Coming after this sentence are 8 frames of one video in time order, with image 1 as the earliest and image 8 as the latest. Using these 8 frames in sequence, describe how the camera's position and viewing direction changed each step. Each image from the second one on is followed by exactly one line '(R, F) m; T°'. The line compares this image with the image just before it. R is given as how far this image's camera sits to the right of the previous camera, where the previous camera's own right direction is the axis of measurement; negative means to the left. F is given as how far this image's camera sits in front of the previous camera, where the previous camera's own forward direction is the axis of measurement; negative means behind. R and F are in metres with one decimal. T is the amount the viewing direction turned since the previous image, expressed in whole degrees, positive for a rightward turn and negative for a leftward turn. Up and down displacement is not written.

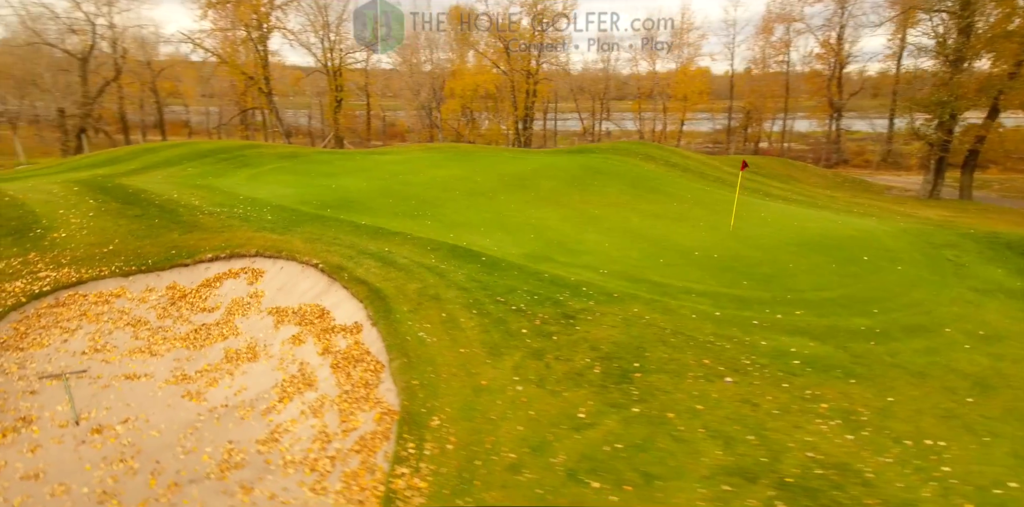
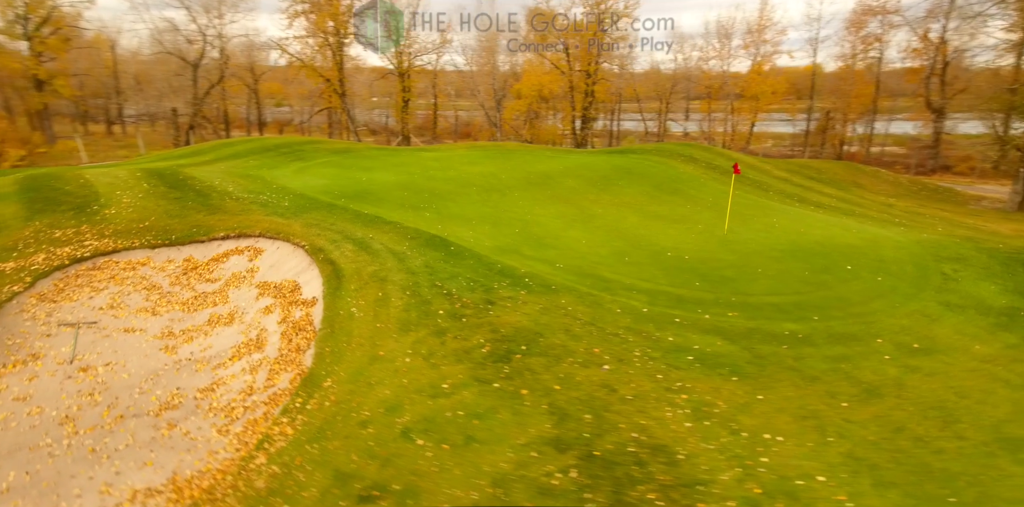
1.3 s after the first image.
(+3.3, -0.5) m; -8°
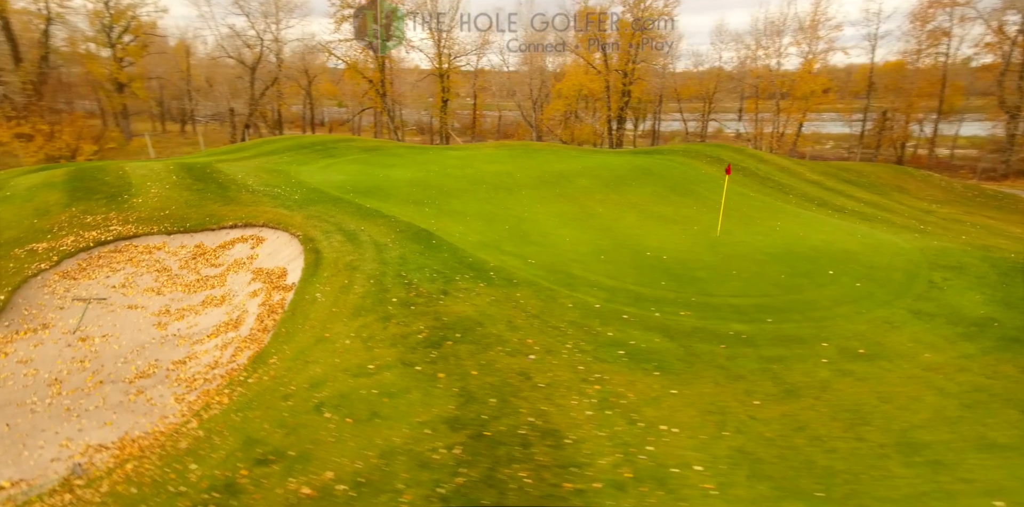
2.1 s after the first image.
(+2.1, -0.3) m; -5°
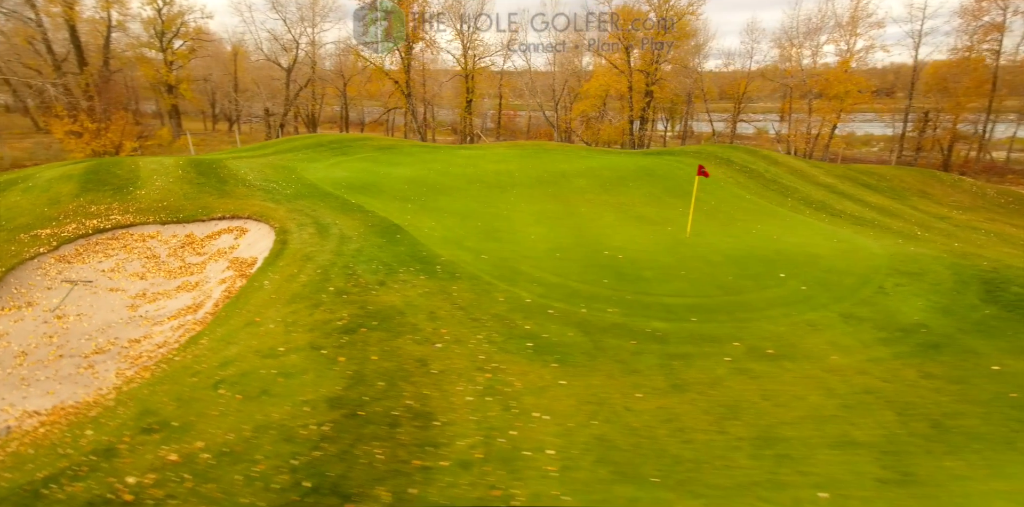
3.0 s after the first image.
(+2.4, -0.3) m; -3°
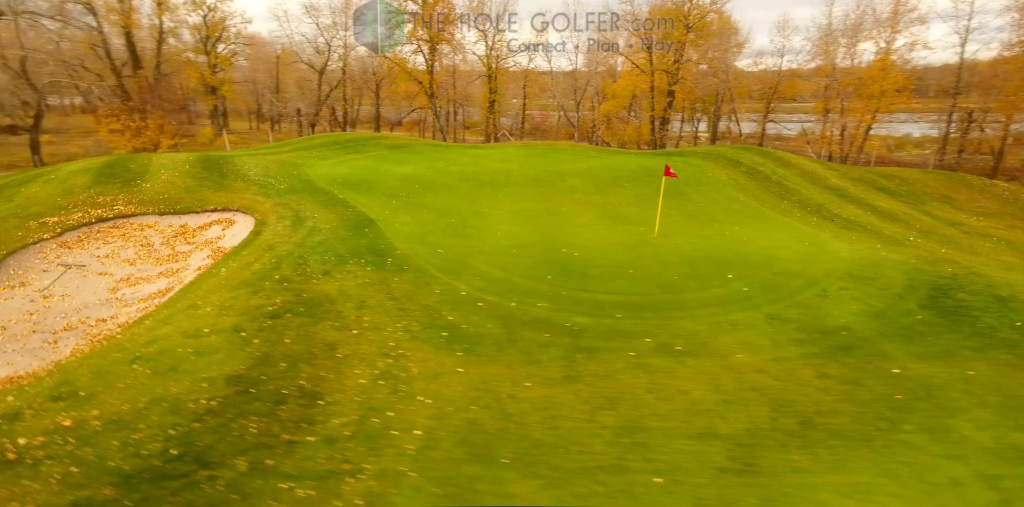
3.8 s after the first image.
(+2.4, -0.2) m; -3°
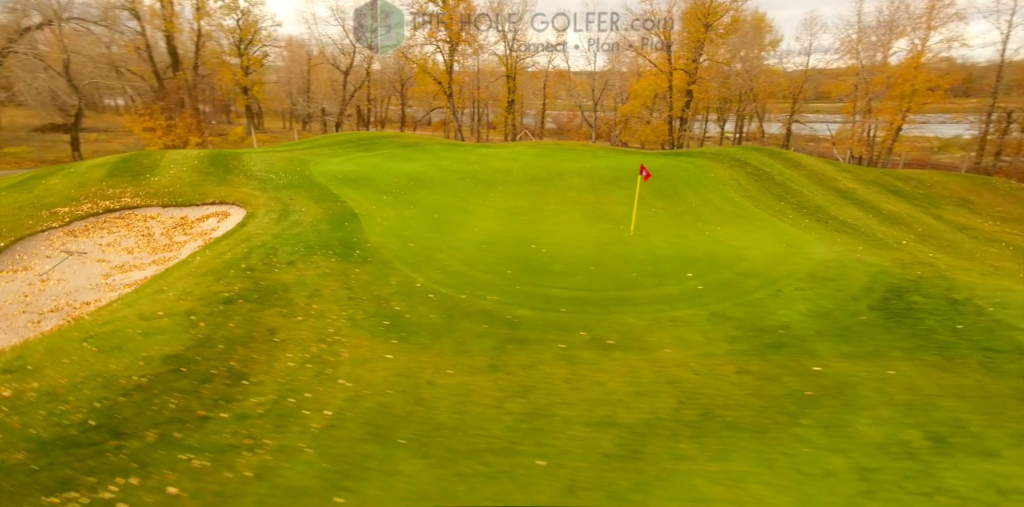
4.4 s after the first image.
(+1.8, -0.2) m; -3°
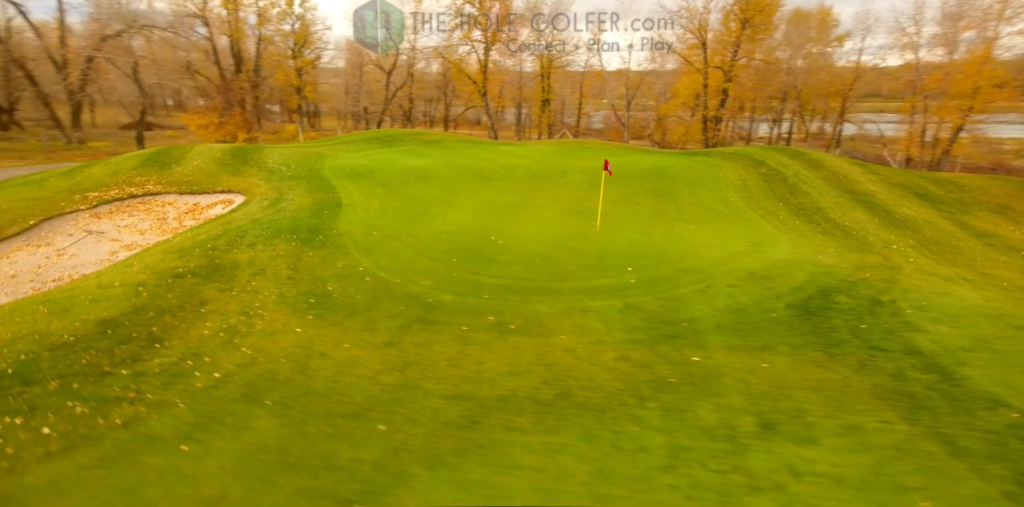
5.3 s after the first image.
(+2.8, -0.2) m; -5°
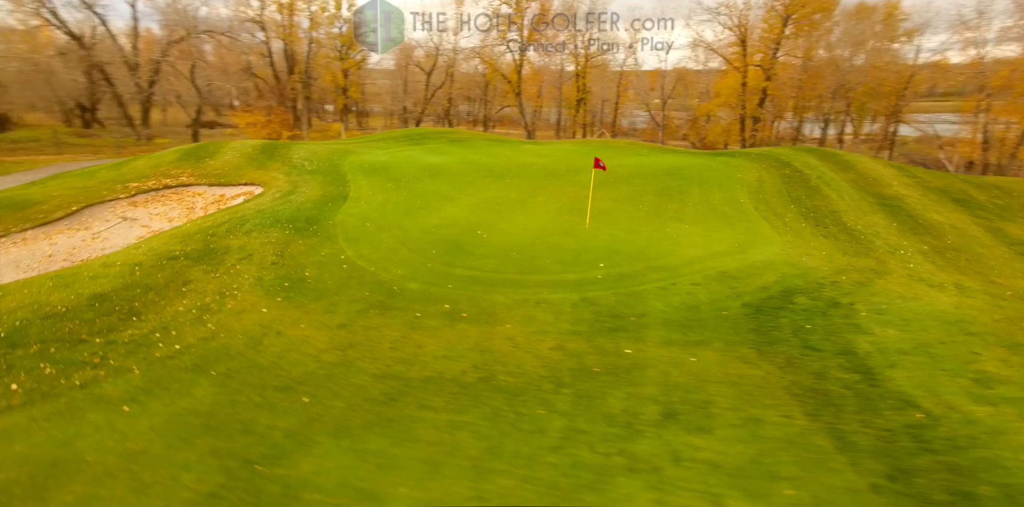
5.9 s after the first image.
(+1.8, -0.2) m; -4°
